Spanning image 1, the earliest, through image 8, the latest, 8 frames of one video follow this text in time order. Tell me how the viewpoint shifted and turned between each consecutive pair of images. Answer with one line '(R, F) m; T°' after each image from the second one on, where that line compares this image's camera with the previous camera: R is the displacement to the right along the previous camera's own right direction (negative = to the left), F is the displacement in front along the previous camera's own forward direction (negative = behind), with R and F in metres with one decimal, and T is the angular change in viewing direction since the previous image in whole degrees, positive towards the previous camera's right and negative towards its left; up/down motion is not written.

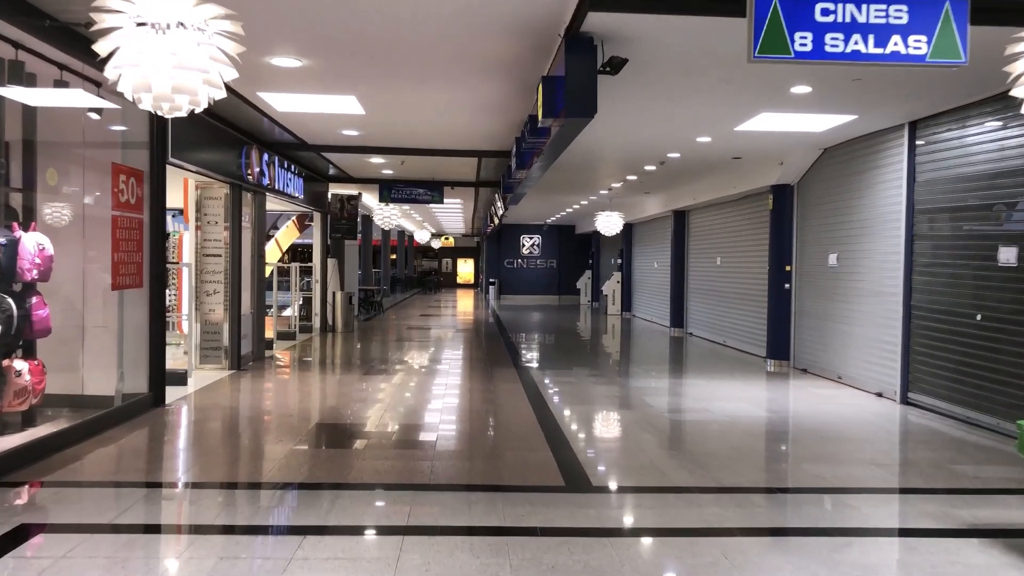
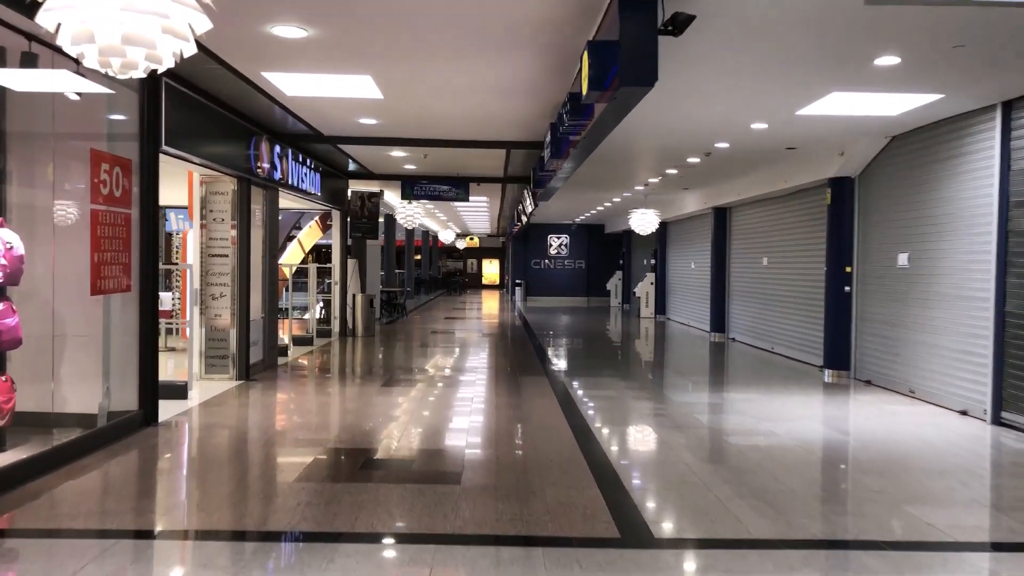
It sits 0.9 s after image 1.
(-0.1, +0.7) m; -2°
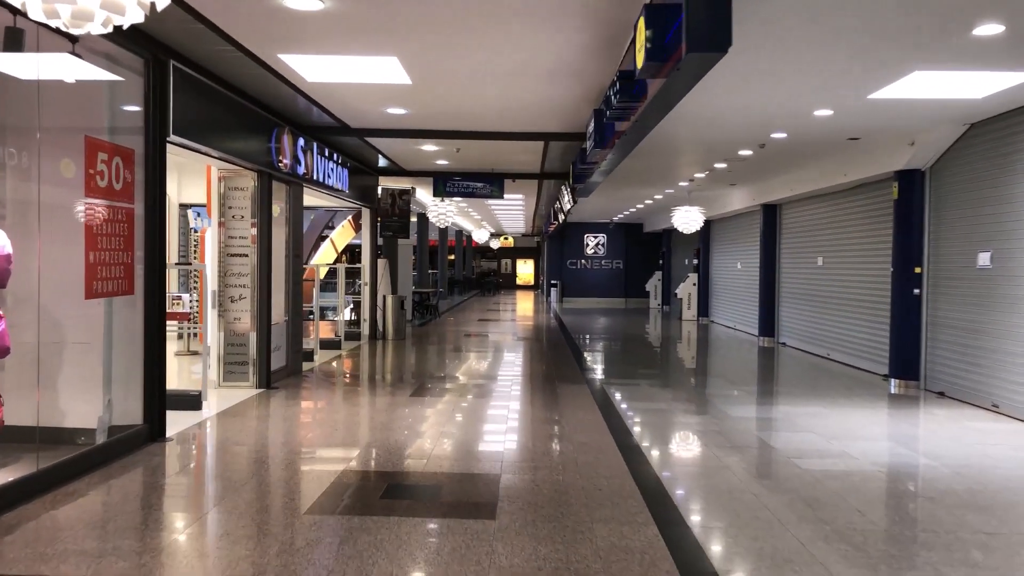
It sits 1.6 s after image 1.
(0.0, +0.5) m; -2°
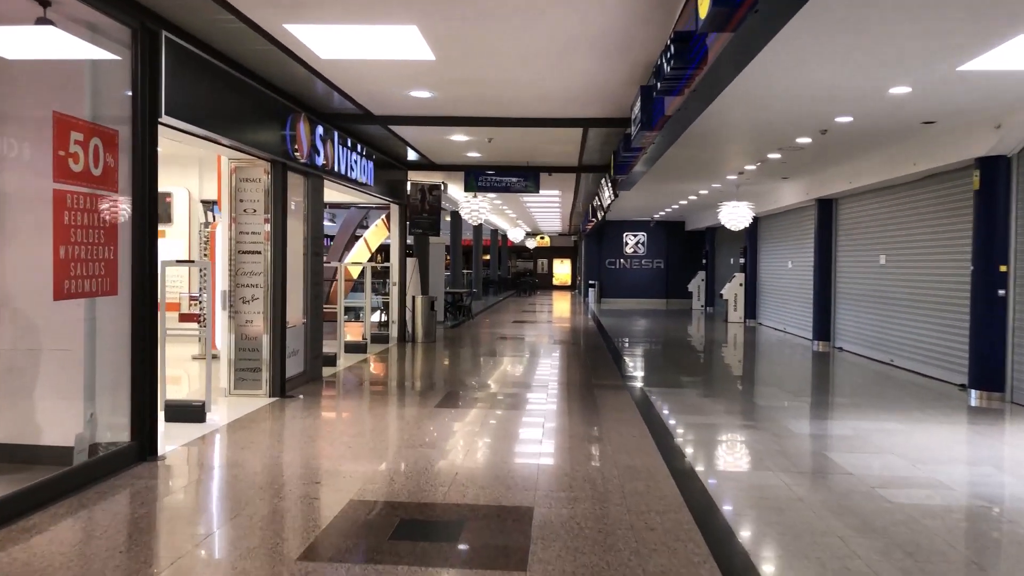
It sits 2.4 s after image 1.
(0.0, +0.6) m; -3°
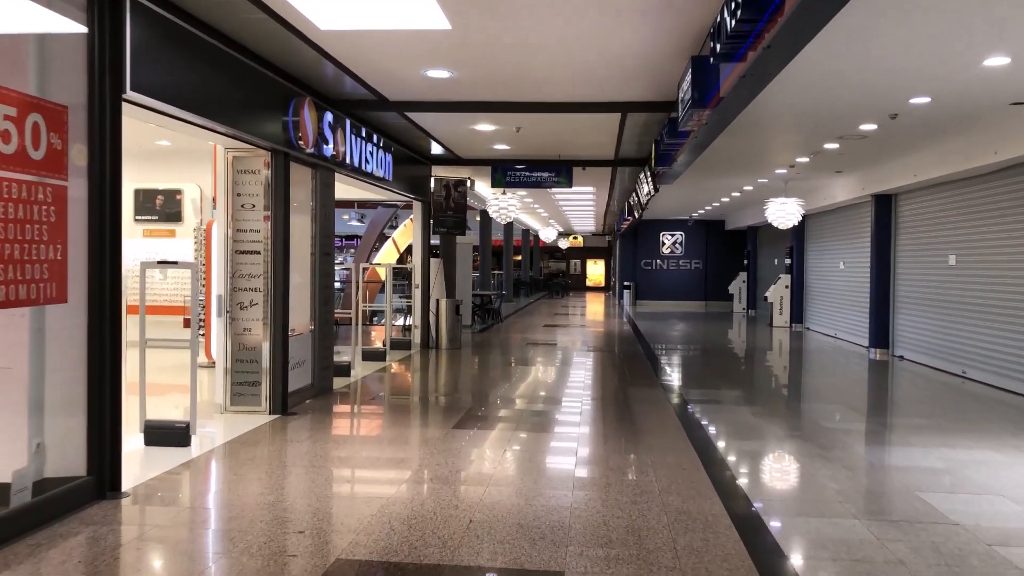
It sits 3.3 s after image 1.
(0.0, +0.7) m; -2°
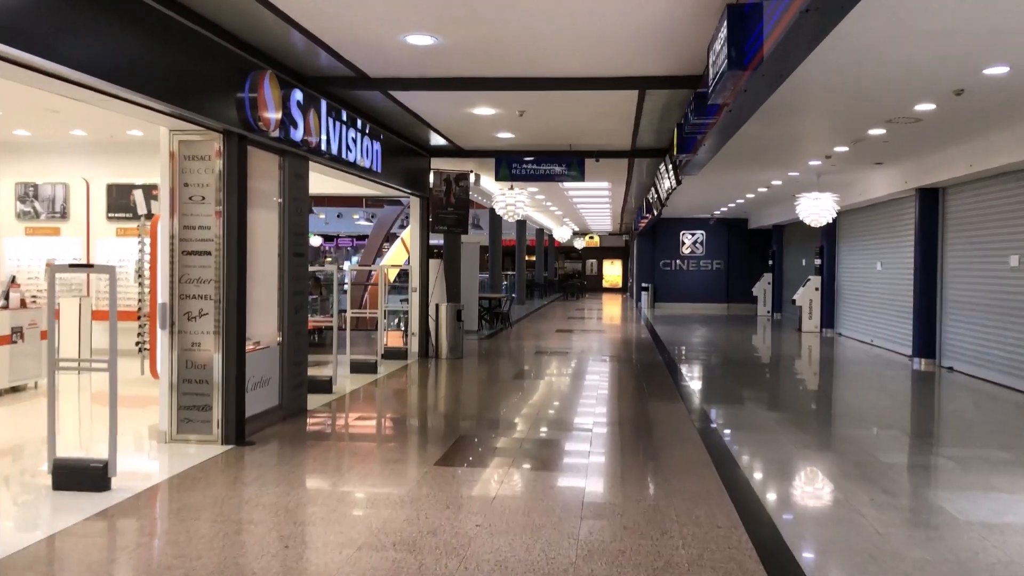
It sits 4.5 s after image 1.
(+0.1, +0.8) m; -1°
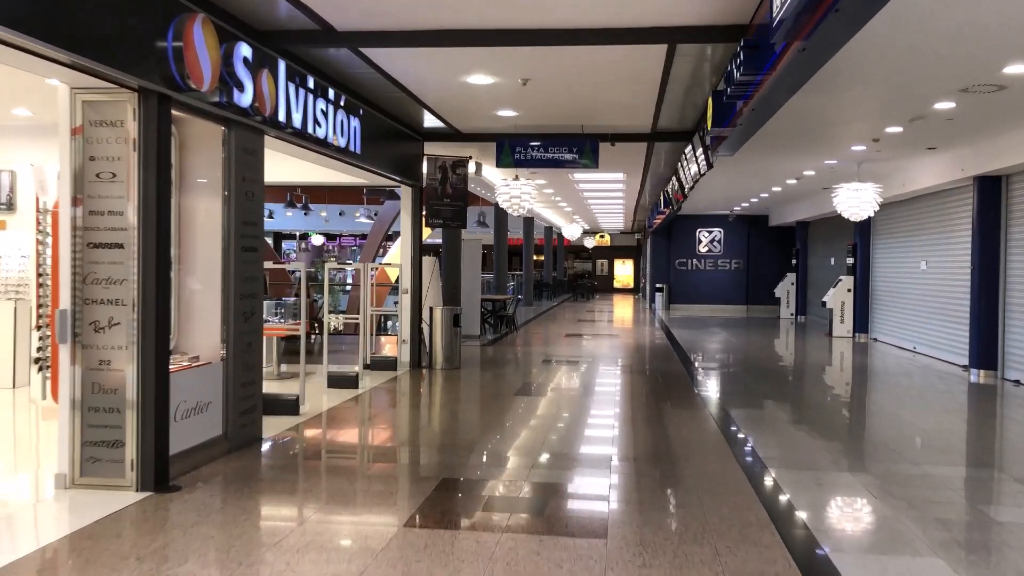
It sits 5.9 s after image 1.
(+0.1, +1.0) m; -1°
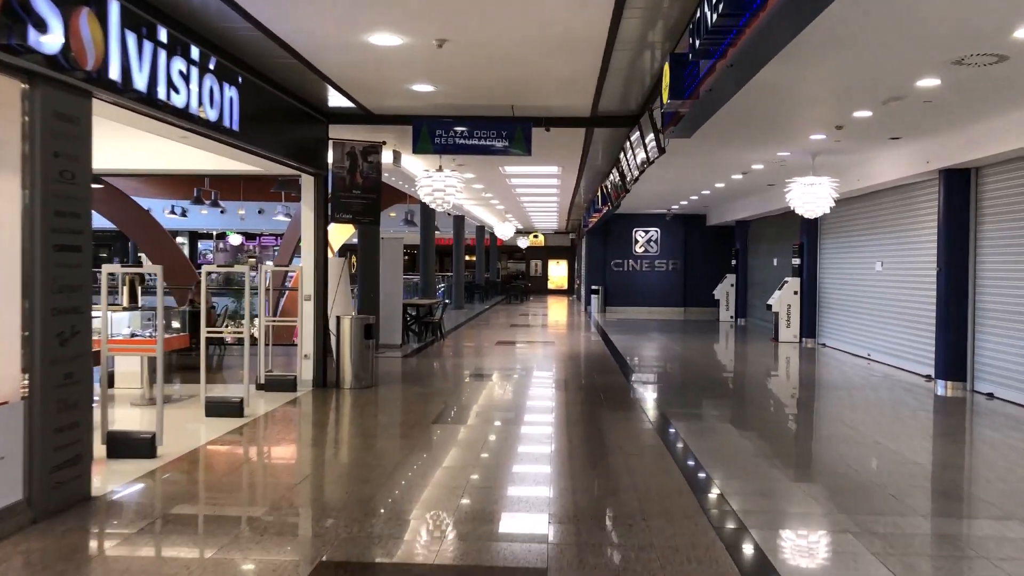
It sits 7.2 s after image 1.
(+0.1, +1.0) m; +5°
